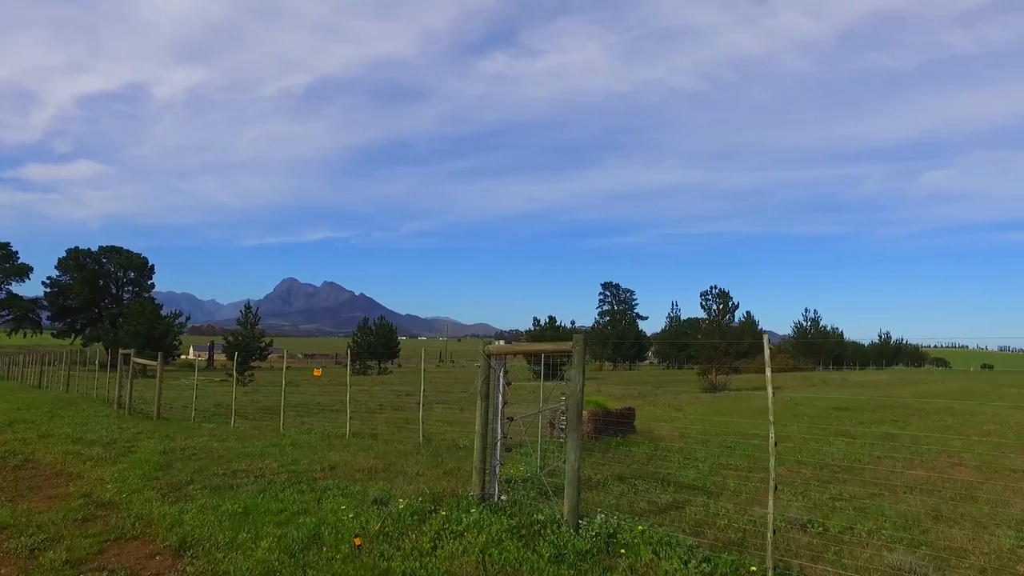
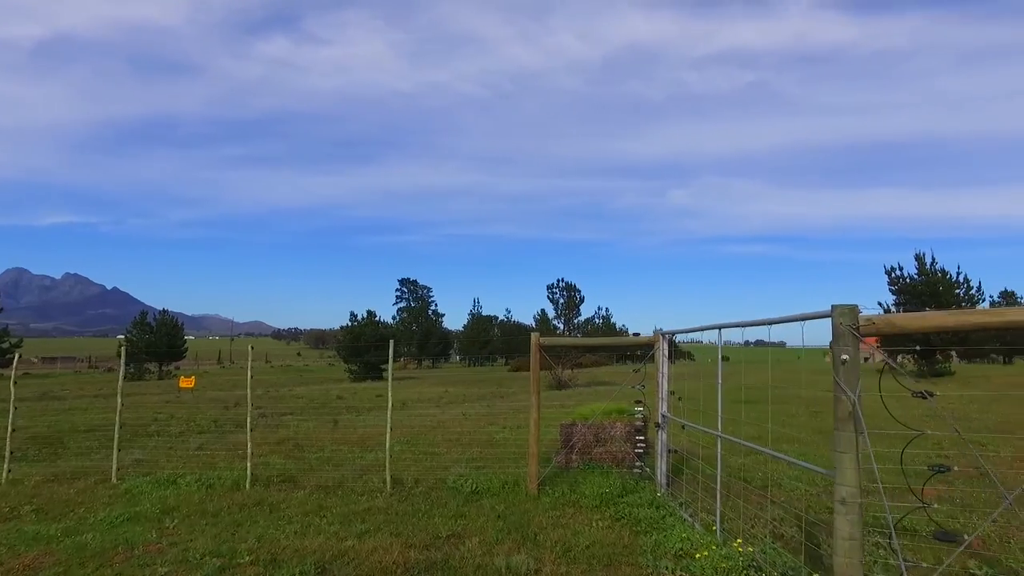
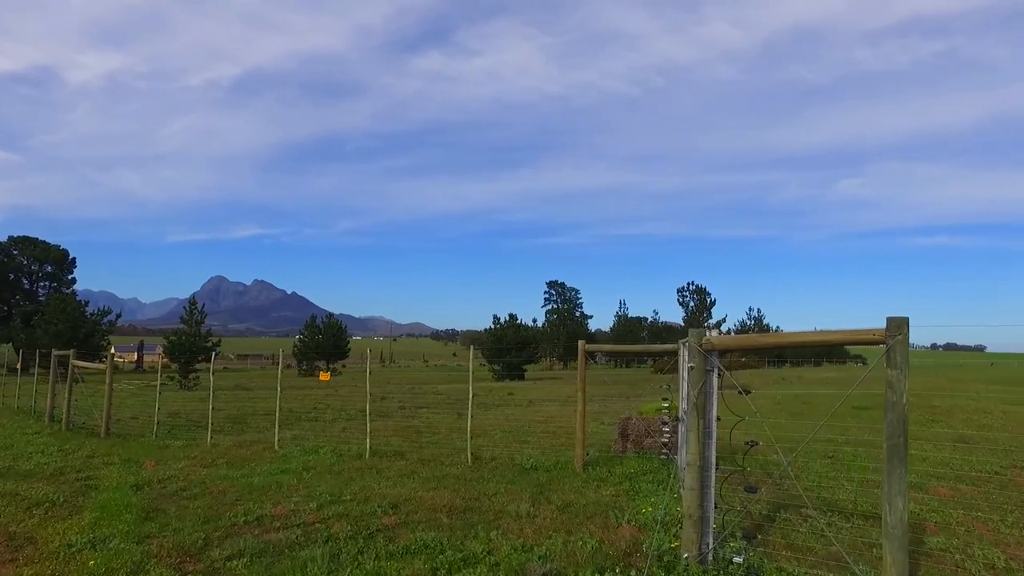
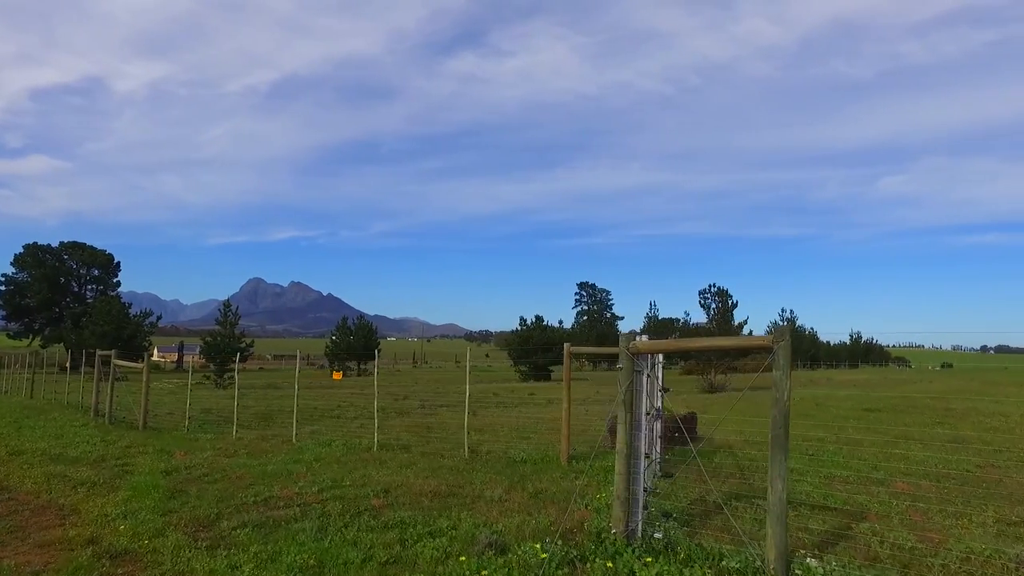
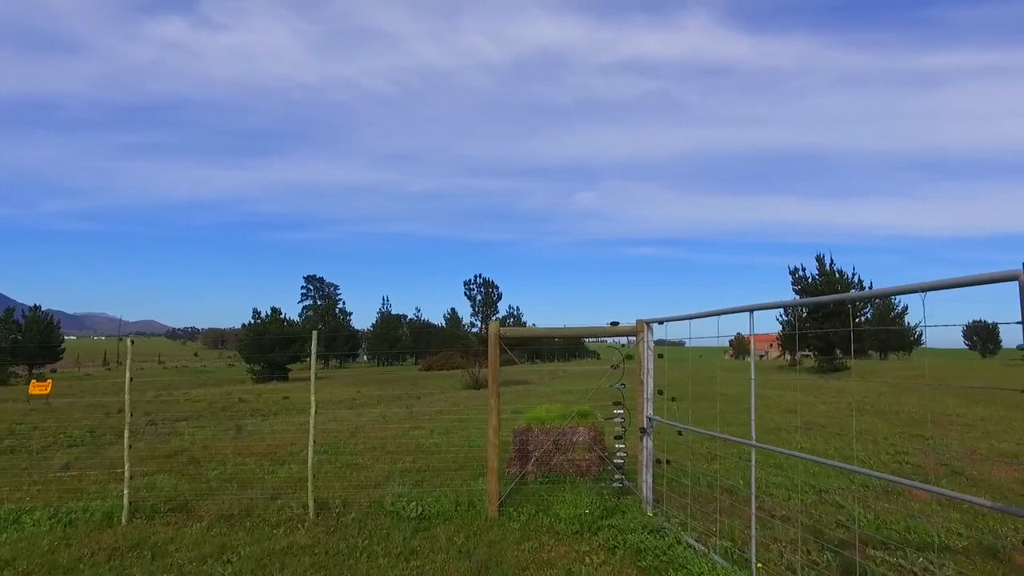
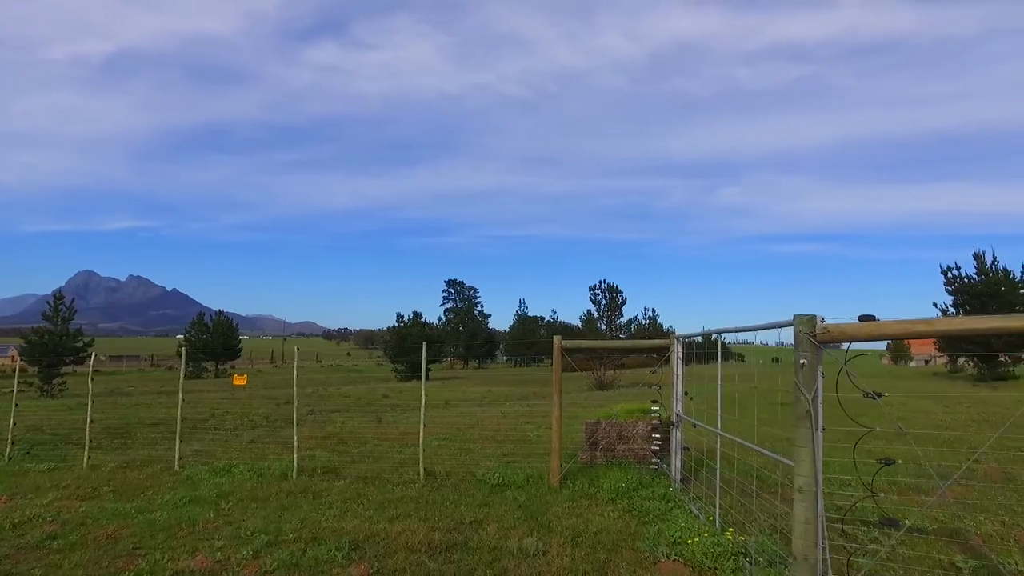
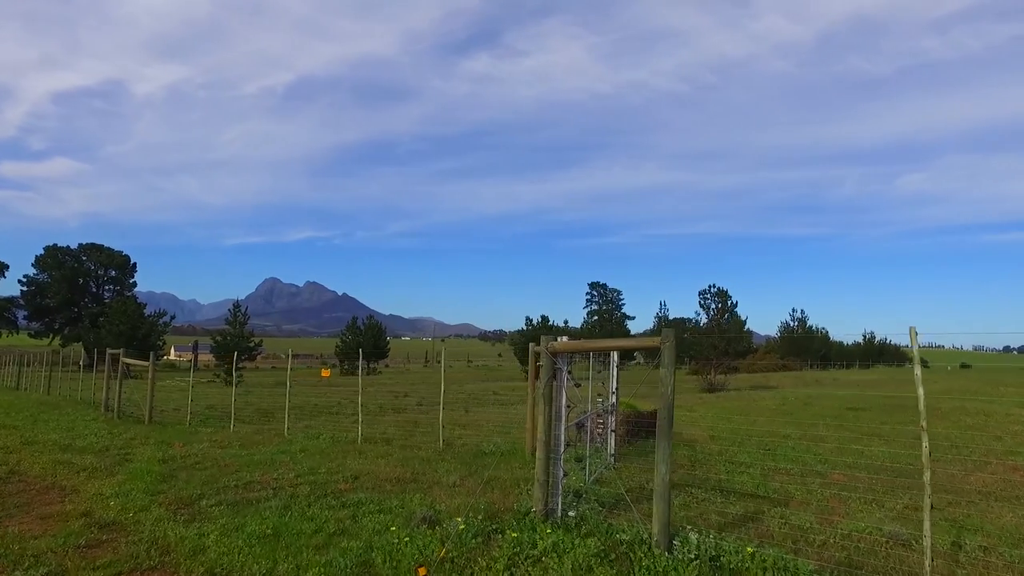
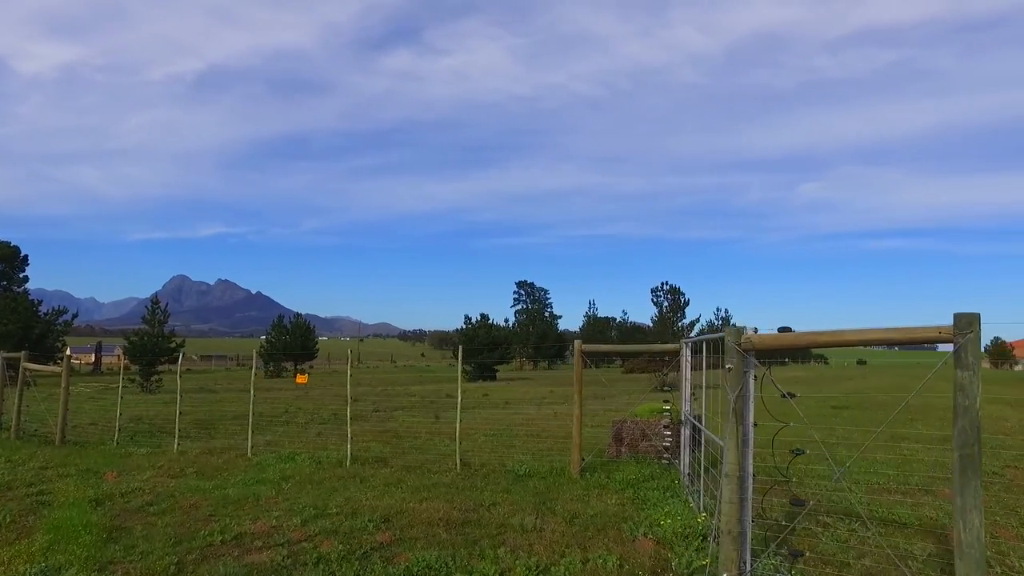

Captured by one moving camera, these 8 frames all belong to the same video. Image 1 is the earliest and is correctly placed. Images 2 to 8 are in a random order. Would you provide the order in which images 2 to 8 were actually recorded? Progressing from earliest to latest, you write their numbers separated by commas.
7, 4, 3, 8, 6, 2, 5
